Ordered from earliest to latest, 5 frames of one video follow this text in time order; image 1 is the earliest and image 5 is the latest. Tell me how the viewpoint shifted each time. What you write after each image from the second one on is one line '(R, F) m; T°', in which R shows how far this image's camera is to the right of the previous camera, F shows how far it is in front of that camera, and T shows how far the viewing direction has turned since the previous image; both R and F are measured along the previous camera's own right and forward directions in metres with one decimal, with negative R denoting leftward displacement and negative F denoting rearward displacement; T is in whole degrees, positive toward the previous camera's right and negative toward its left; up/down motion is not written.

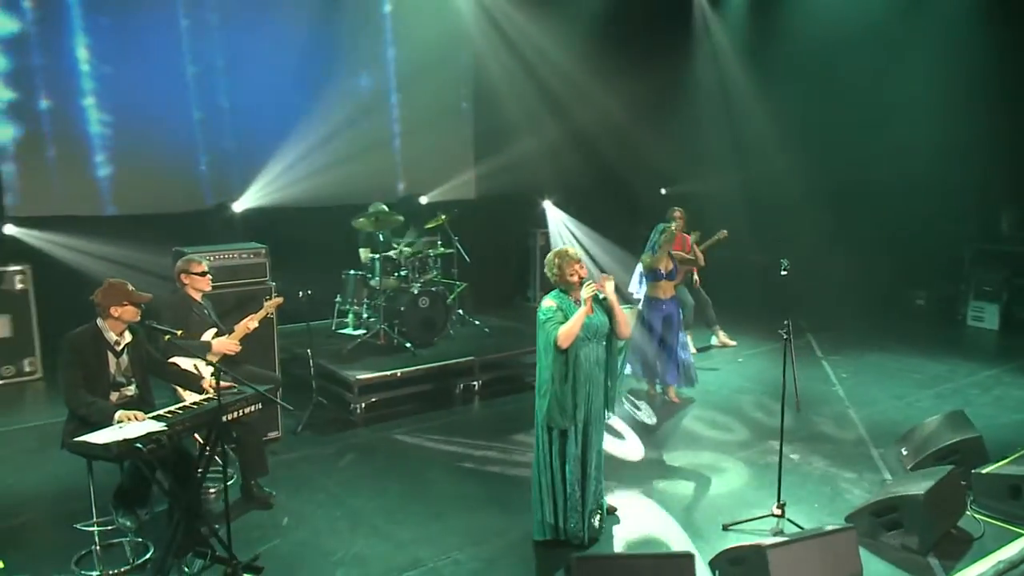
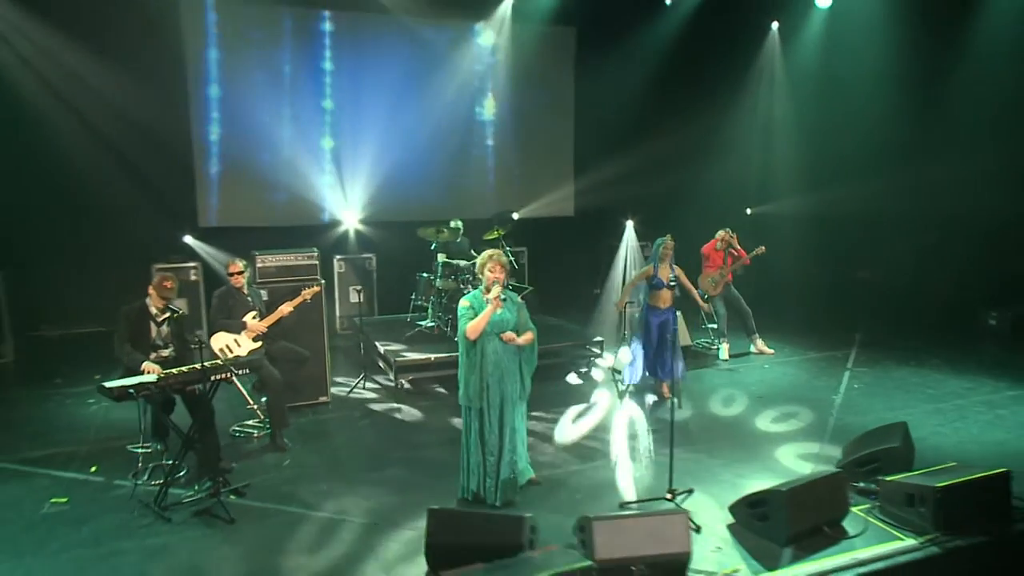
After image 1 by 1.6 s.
(+1.5, -0.6) m; -15°
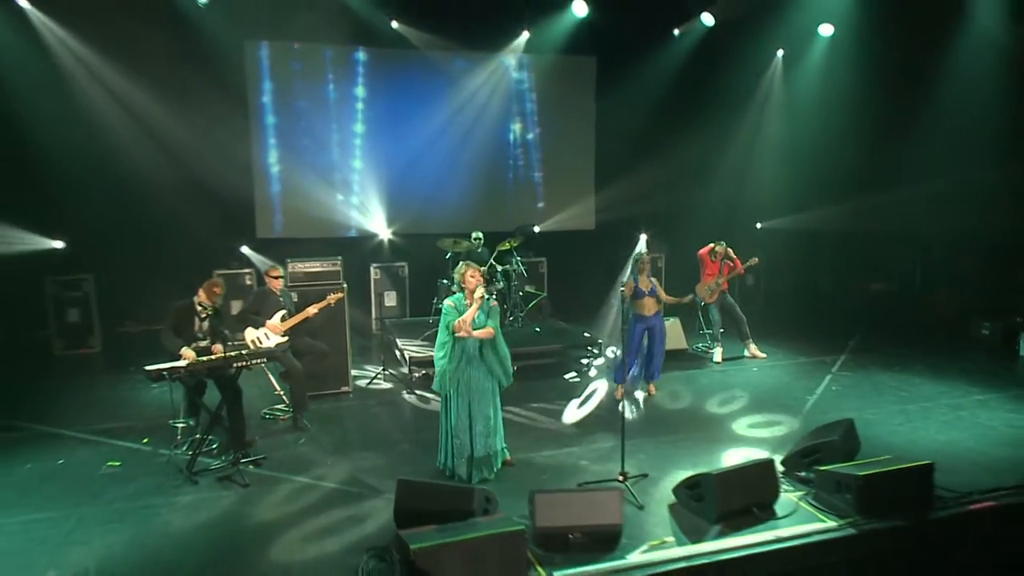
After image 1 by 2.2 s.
(+0.6, -0.6) m; -5°
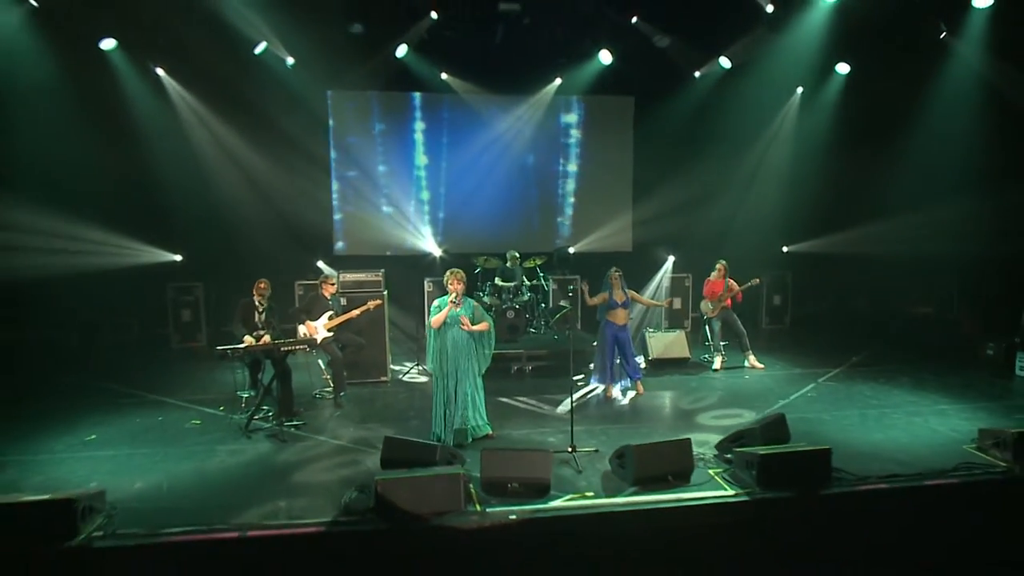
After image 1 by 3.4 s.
(+1.0, -1.0) m; -9°
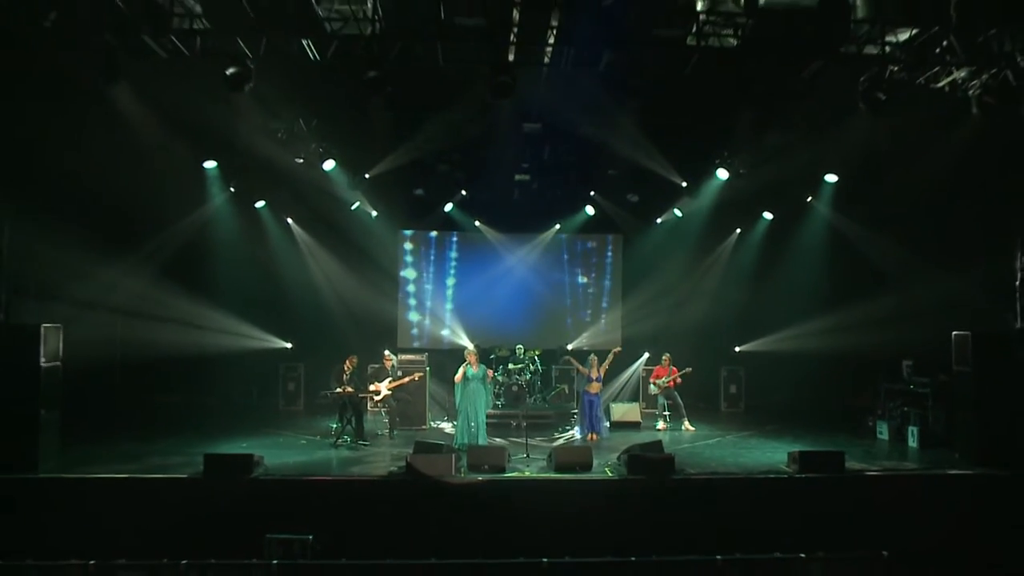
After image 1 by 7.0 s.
(+1.1, -3.5) m; -6°
